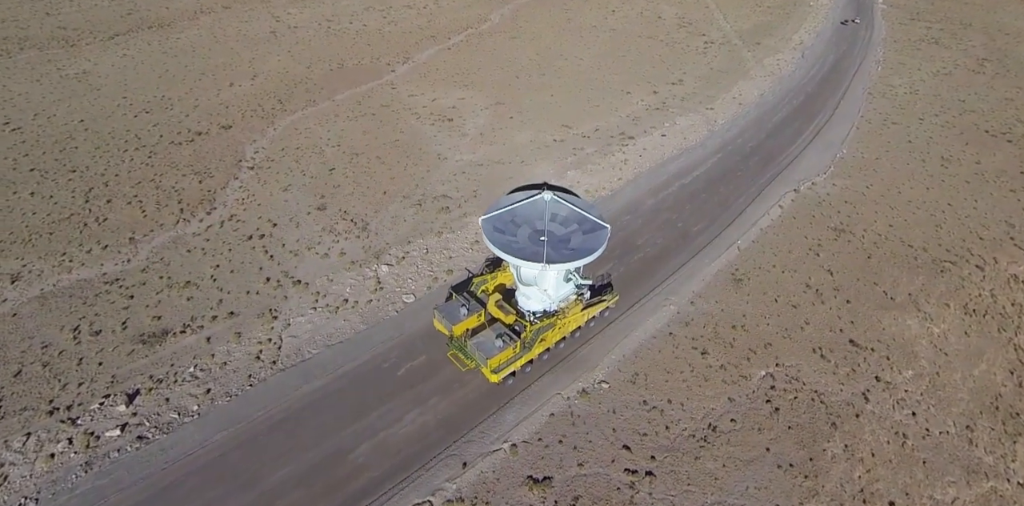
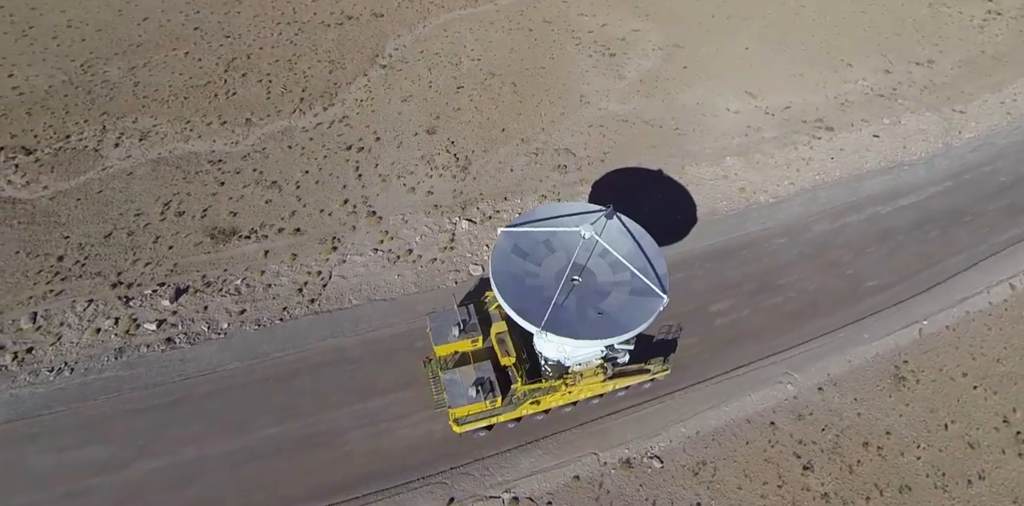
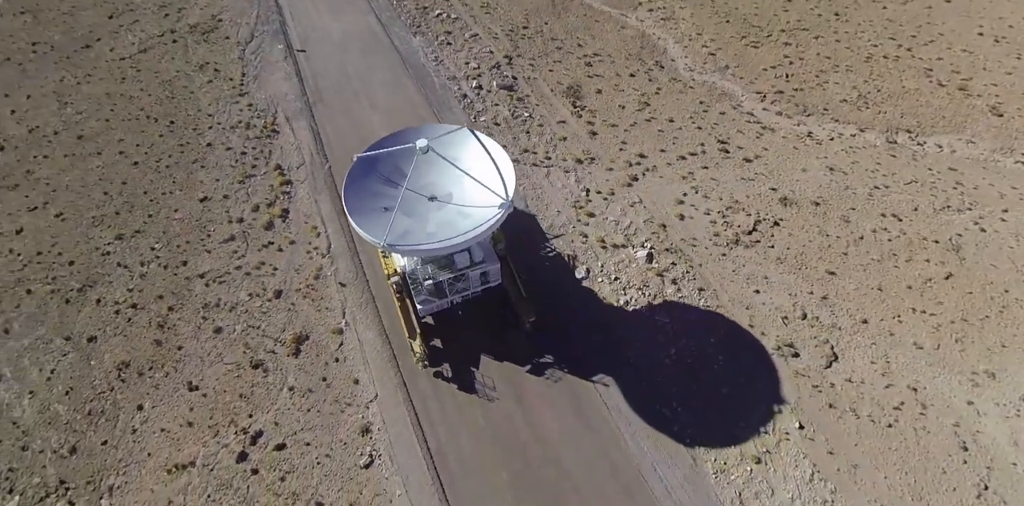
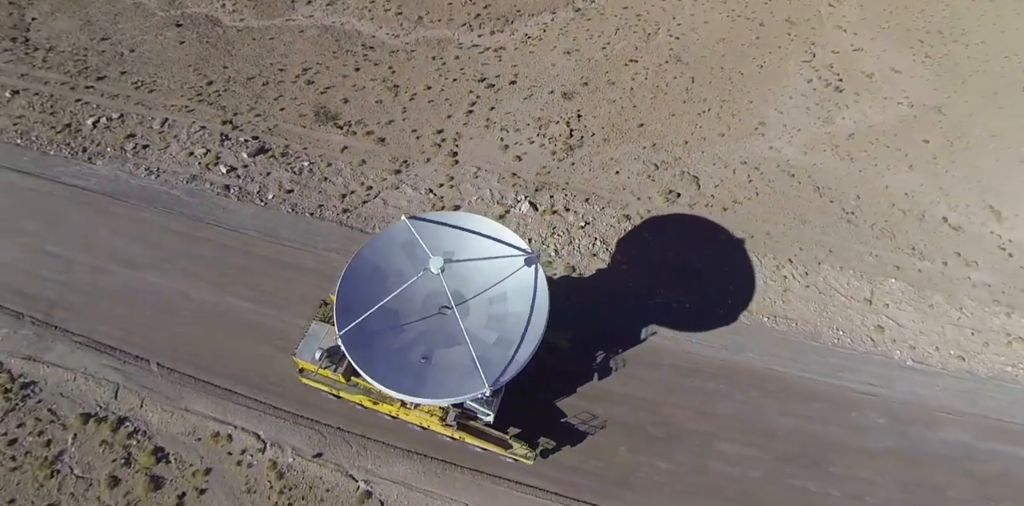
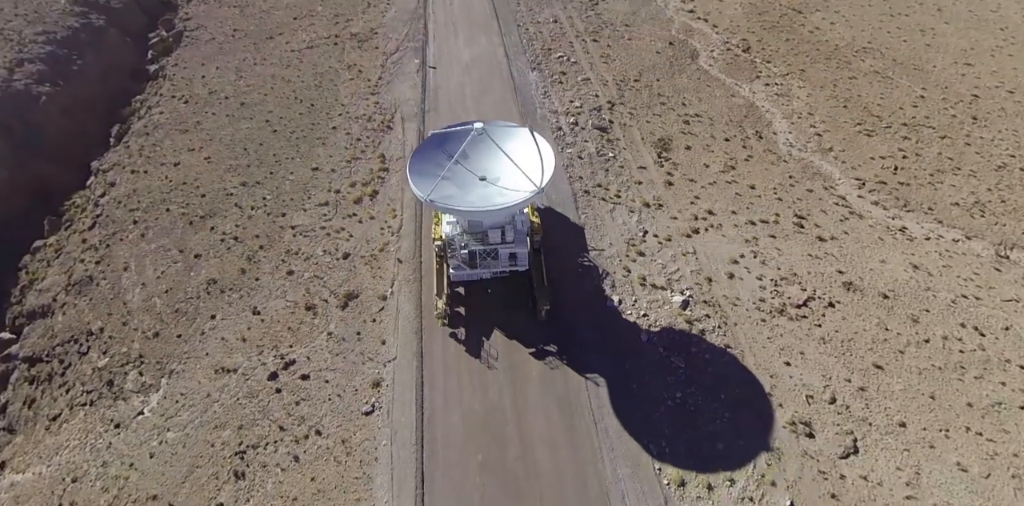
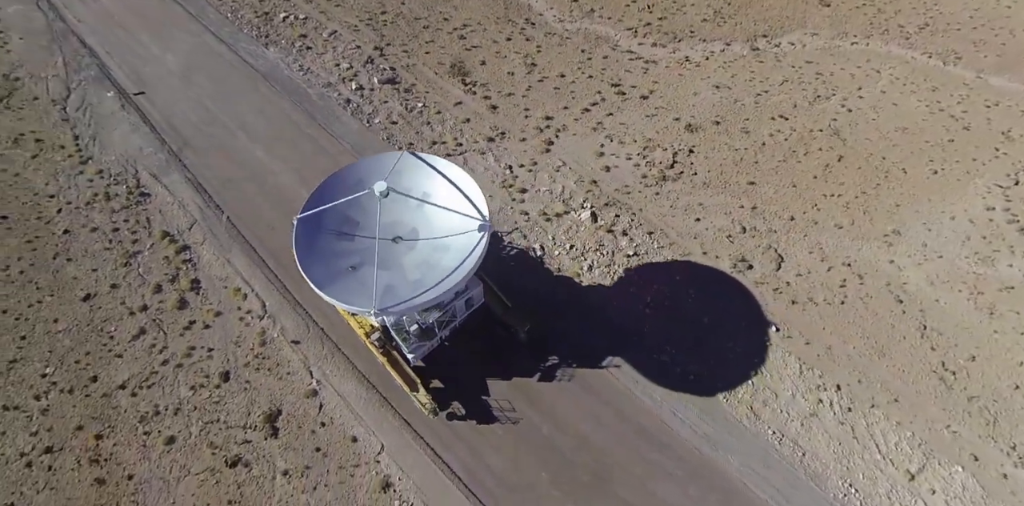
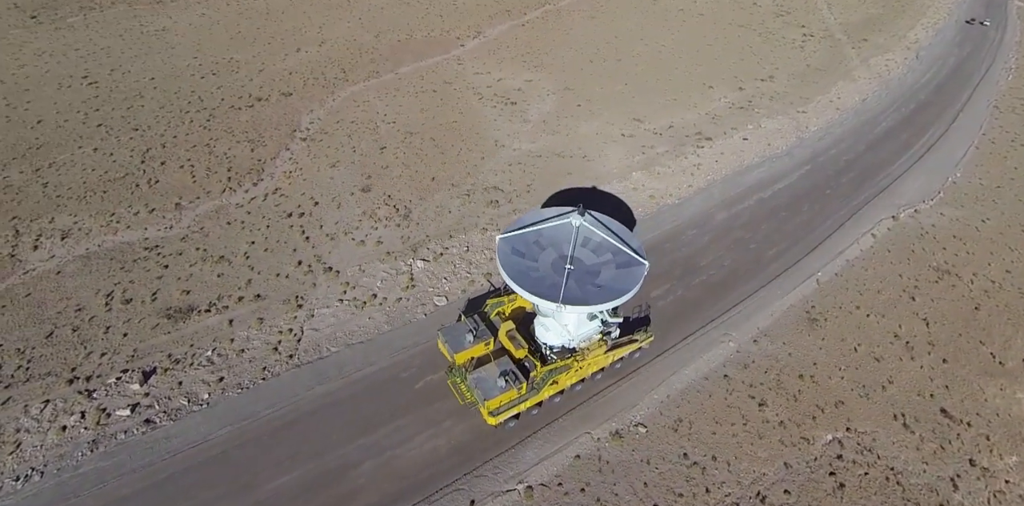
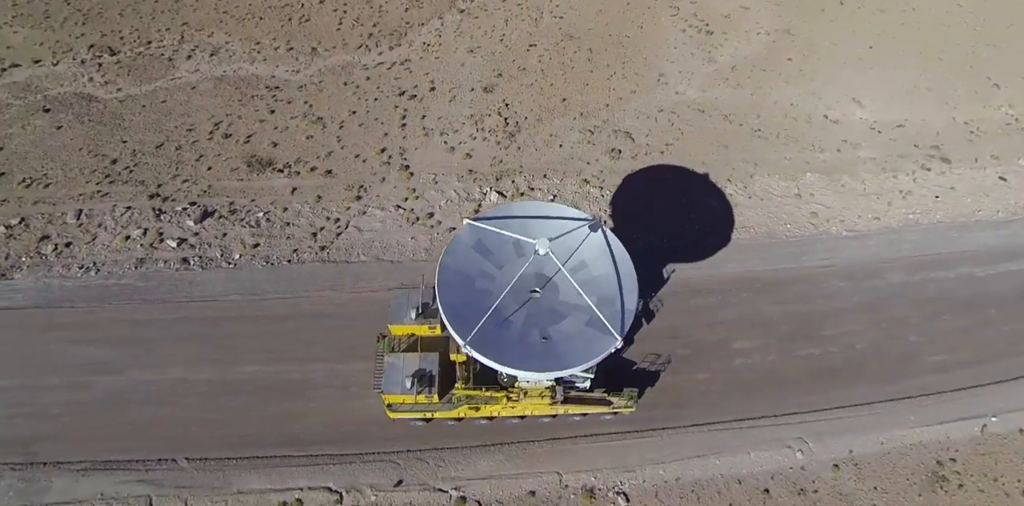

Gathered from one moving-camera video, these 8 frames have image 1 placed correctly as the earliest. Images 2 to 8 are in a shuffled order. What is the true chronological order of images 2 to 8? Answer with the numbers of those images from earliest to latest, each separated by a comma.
7, 2, 8, 4, 6, 3, 5
